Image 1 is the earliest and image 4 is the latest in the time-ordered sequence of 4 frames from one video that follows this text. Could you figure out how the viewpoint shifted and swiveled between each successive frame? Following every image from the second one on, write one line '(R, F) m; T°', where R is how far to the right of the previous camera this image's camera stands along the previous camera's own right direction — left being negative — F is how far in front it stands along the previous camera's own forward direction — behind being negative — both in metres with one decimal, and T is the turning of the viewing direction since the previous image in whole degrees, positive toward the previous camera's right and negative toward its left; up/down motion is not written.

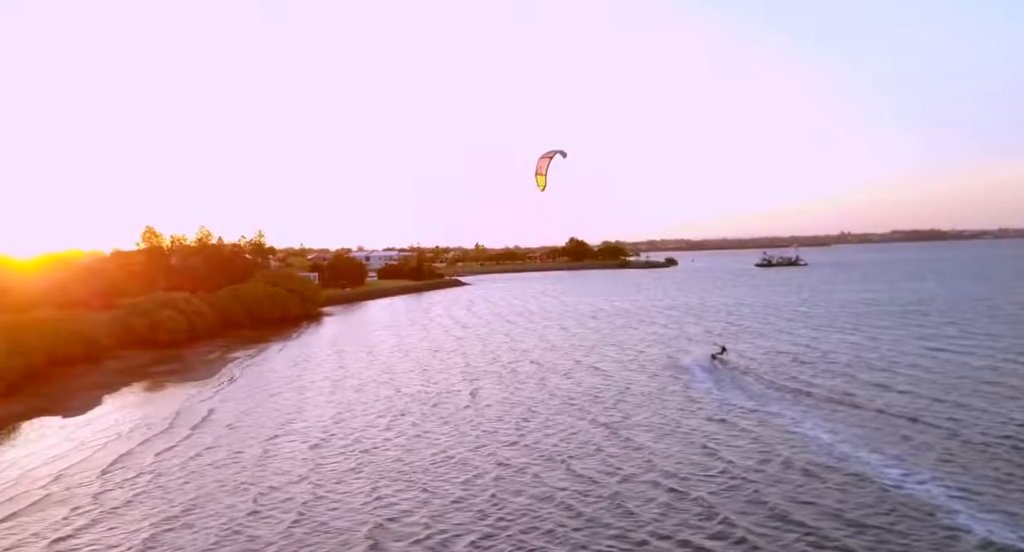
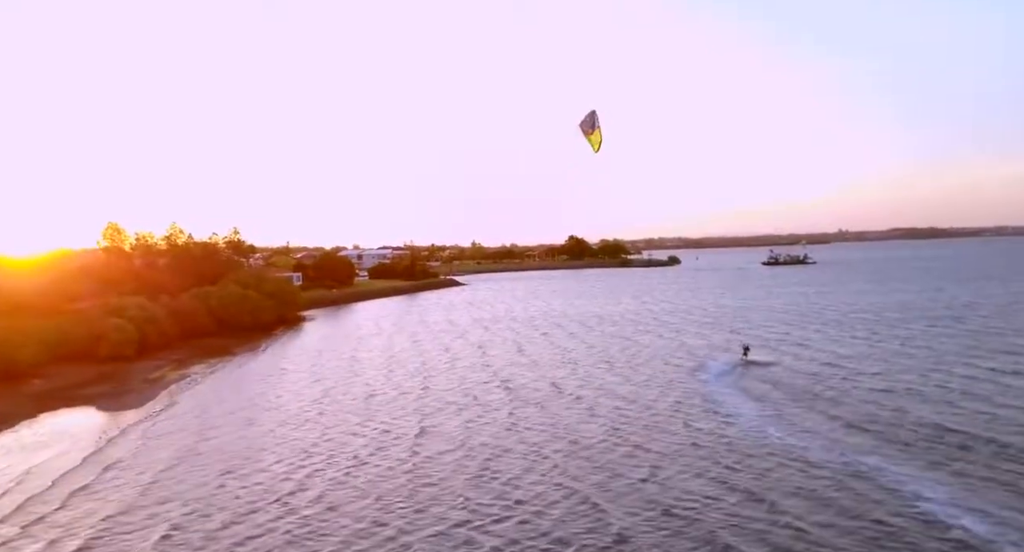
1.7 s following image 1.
(+0.7, +3.1) m; 0°
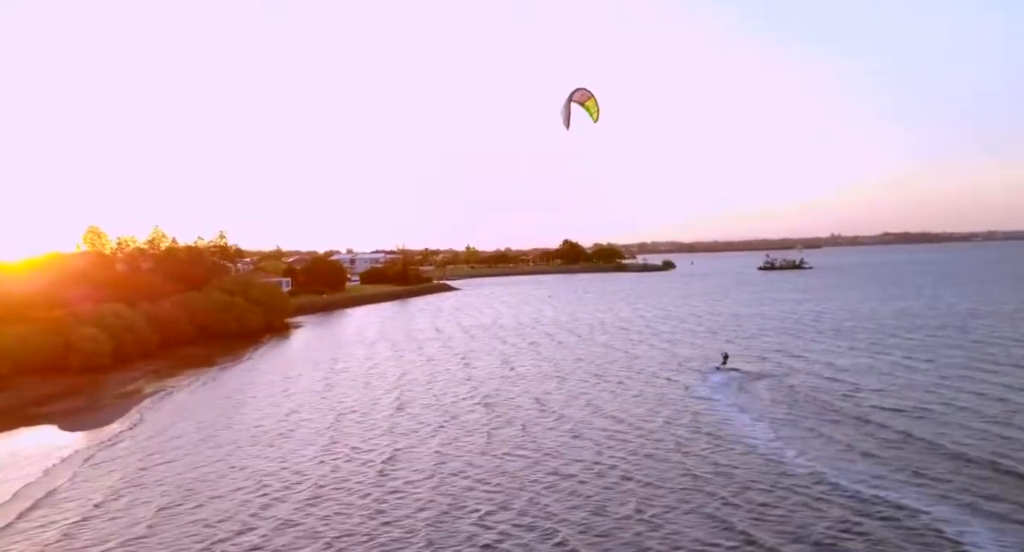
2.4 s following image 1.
(+0.3, +0.8) m; 0°
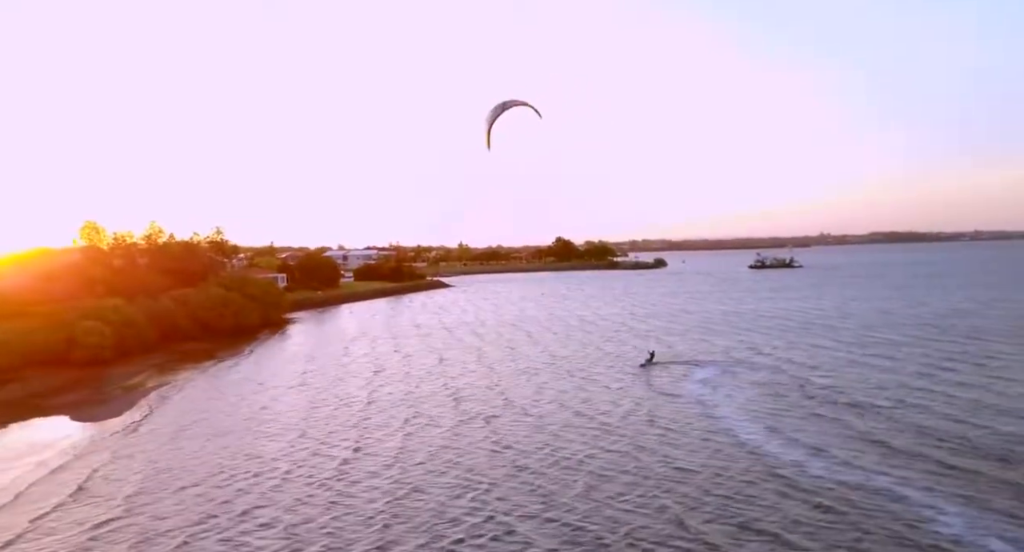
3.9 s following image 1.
(-0.8, +0.1) m; +1°
